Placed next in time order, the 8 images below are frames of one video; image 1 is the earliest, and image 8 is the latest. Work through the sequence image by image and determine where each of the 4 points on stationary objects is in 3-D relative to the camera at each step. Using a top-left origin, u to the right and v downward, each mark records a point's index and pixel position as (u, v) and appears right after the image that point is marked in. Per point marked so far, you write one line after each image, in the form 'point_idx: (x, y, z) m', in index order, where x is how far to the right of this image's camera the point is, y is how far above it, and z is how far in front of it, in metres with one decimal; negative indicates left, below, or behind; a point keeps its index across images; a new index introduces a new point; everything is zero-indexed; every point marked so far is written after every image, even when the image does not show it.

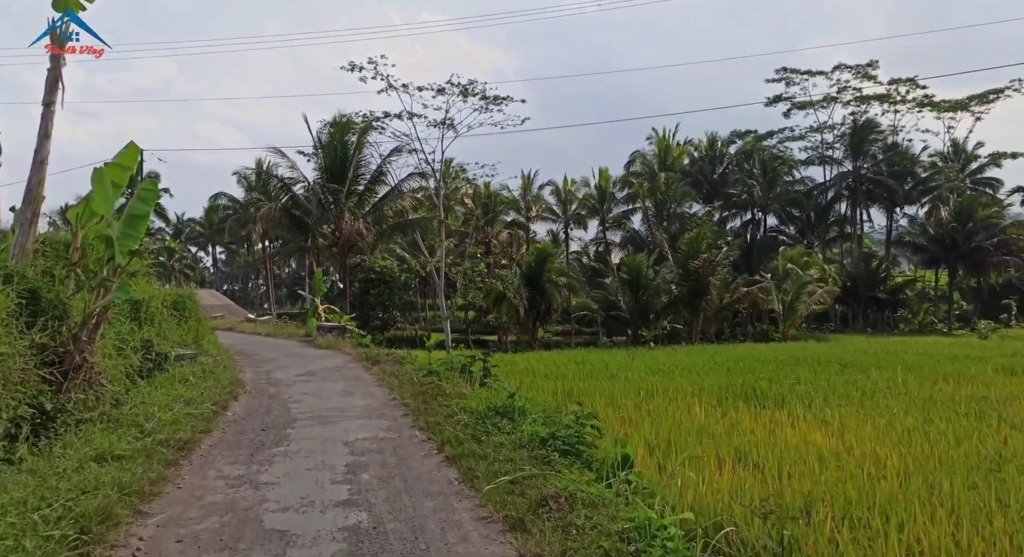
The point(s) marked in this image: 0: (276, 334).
0: (-5.7, -1.3, +19.2) m
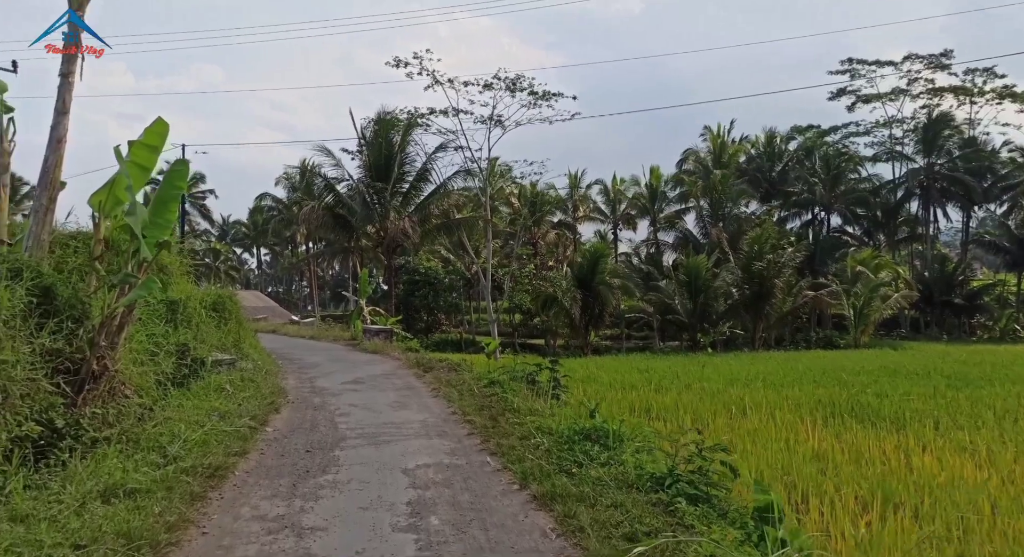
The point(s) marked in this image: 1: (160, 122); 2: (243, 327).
0: (-4.4, -1.3, +18.5) m
1: (-2.8, +1.3, +6.4) m
2: (-4.1, -0.7, +12.3) m
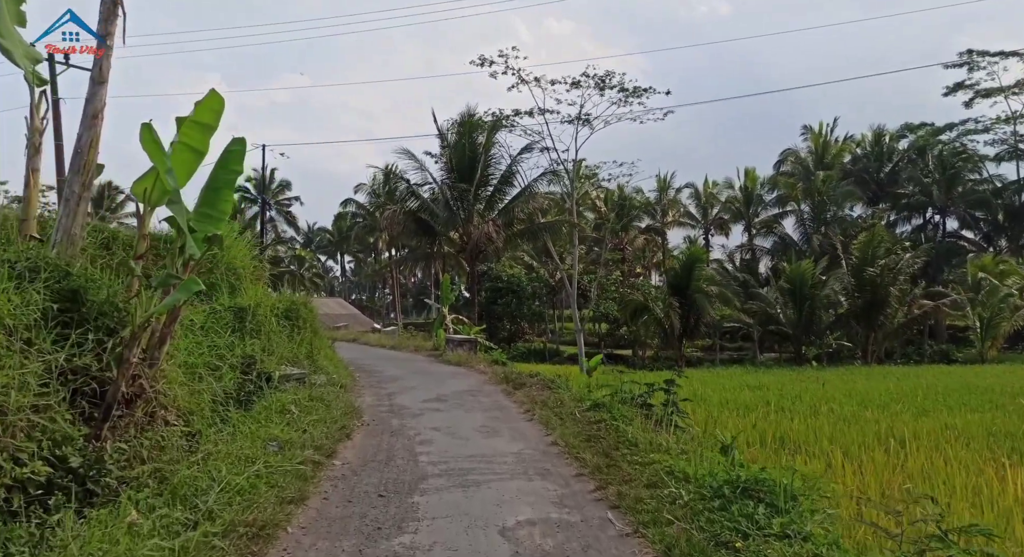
0: (-2.4, -1.5, +17.7) m
1: (-2.1, +1.2, +5.5) m
2: (-2.8, -0.8, +11.5) m
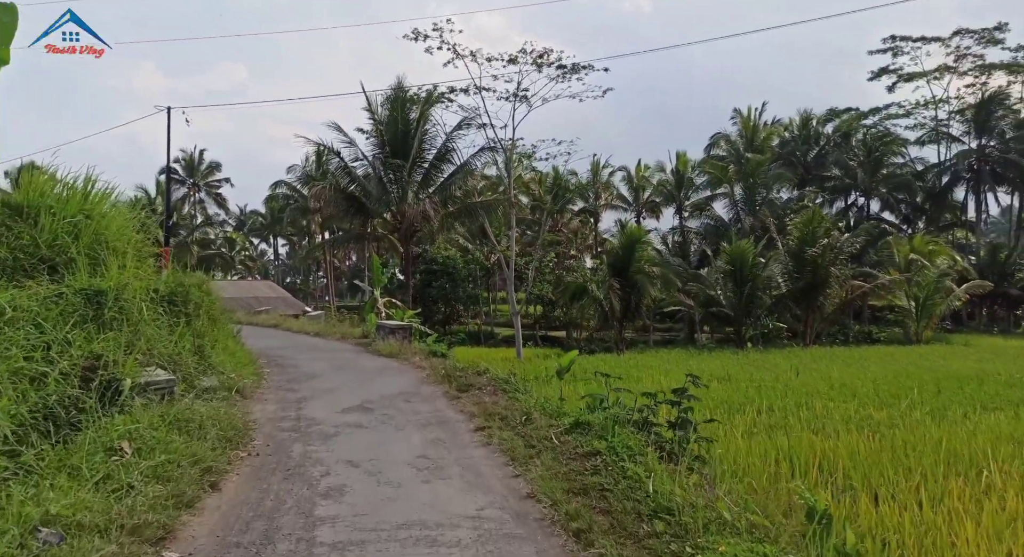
0: (-3.6, -1.0, +15.3) m
1: (-2.2, +1.4, +3.2) m
2: (-3.4, -0.5, +9.1) m
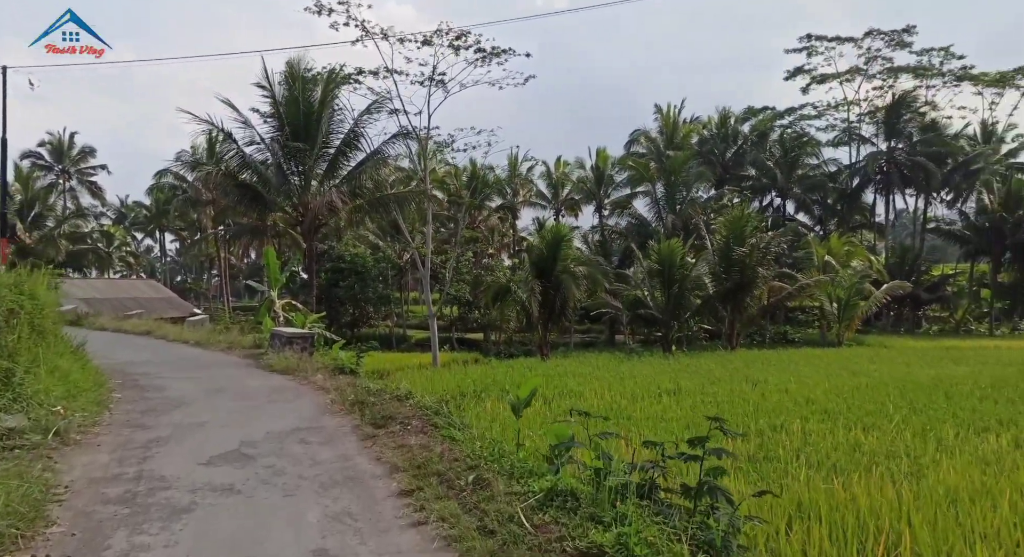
0: (-4.9, -1.0, +13.0) m
1: (-2.2, +1.4, +1.1) m
2: (-4.1, -0.5, +6.9) m
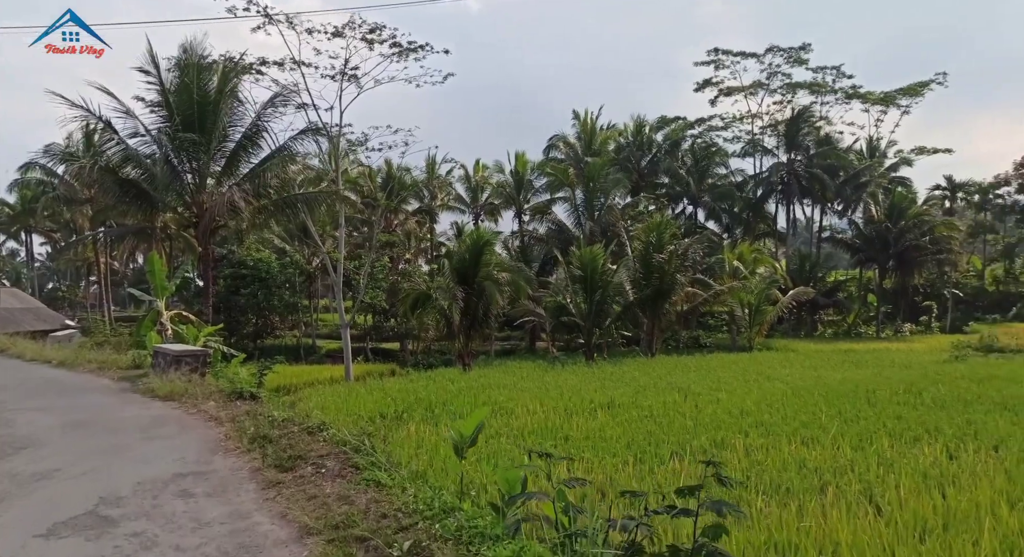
0: (-6.1, -1.1, +11.6) m
1: (-2.1, +1.4, 0.0) m
2: (-4.6, -0.6, +5.5) m
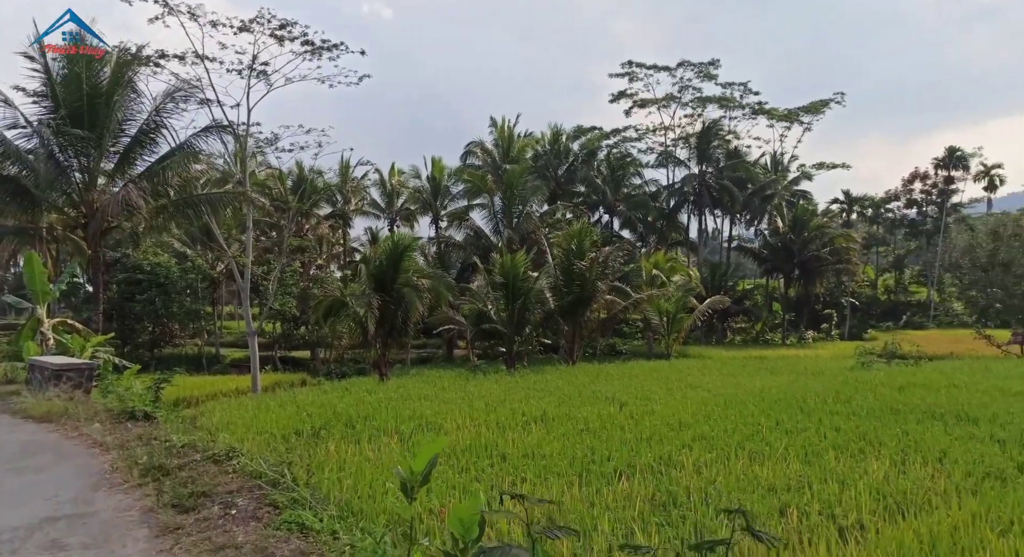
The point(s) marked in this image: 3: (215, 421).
0: (-7.1, -1.2, +10.1) m
1: (-1.8, +1.5, -0.9) m
2: (-4.9, -0.6, +4.3) m
3: (-3.5, -1.7, +9.4) m
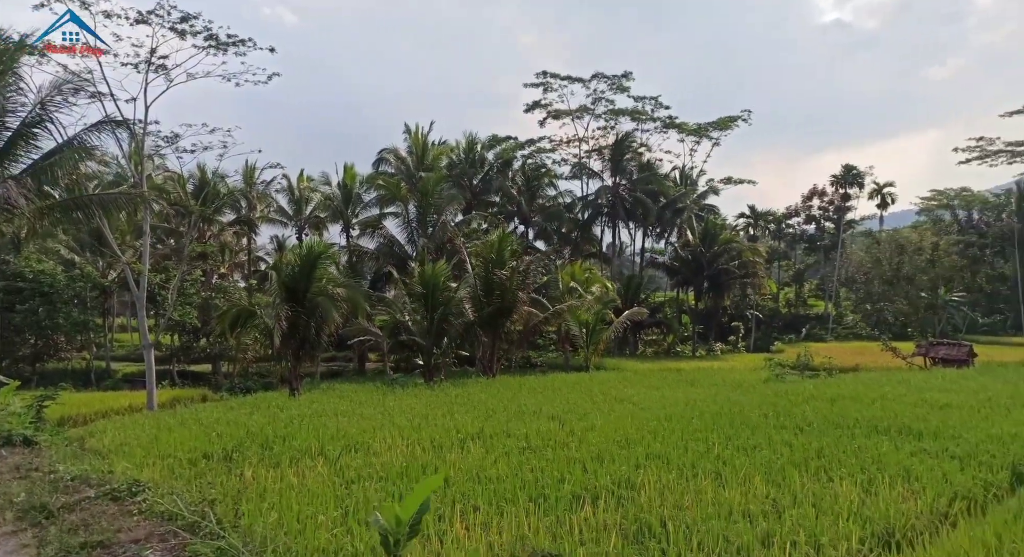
0: (-7.8, -1.2, +8.5) m
1: (-1.3, +1.6, -1.7) m
2: (-4.9, -0.5, +3.0) m
3: (-4.2, -1.7, +8.2) m
